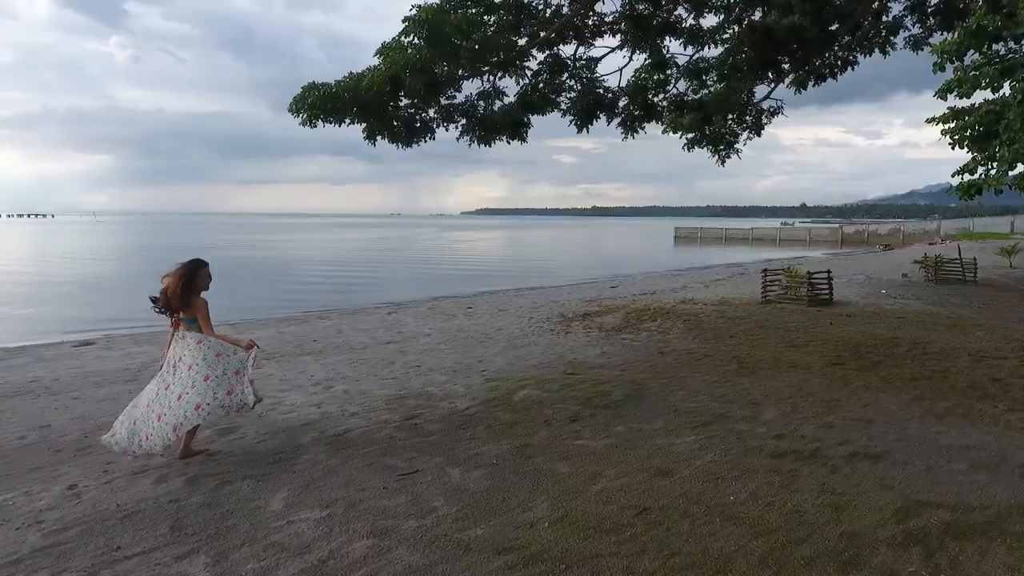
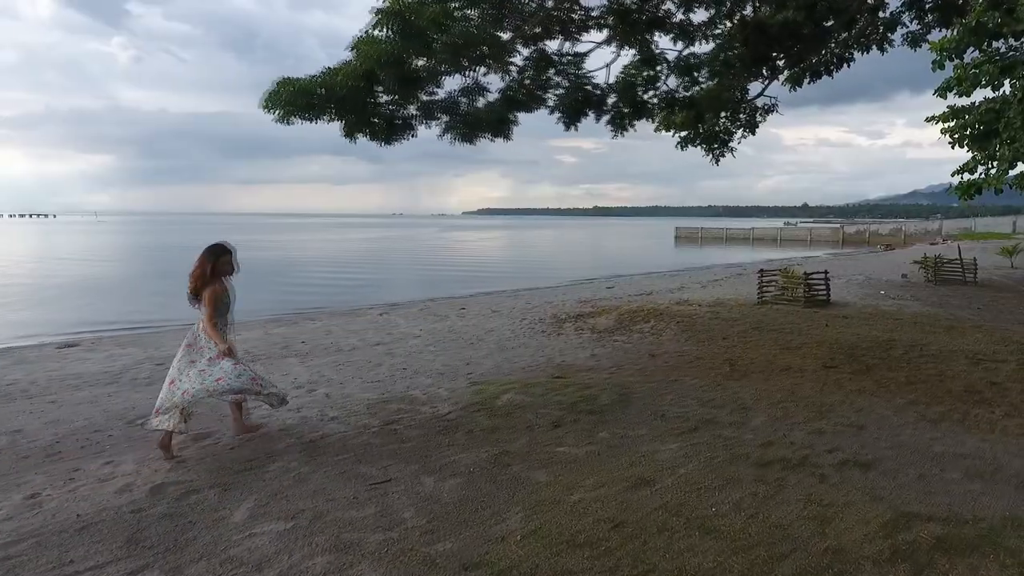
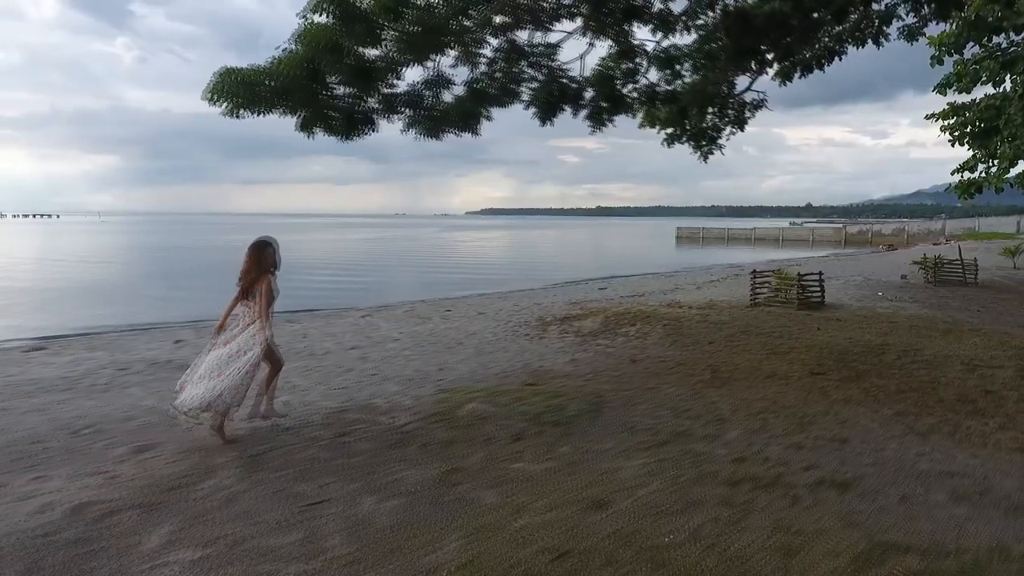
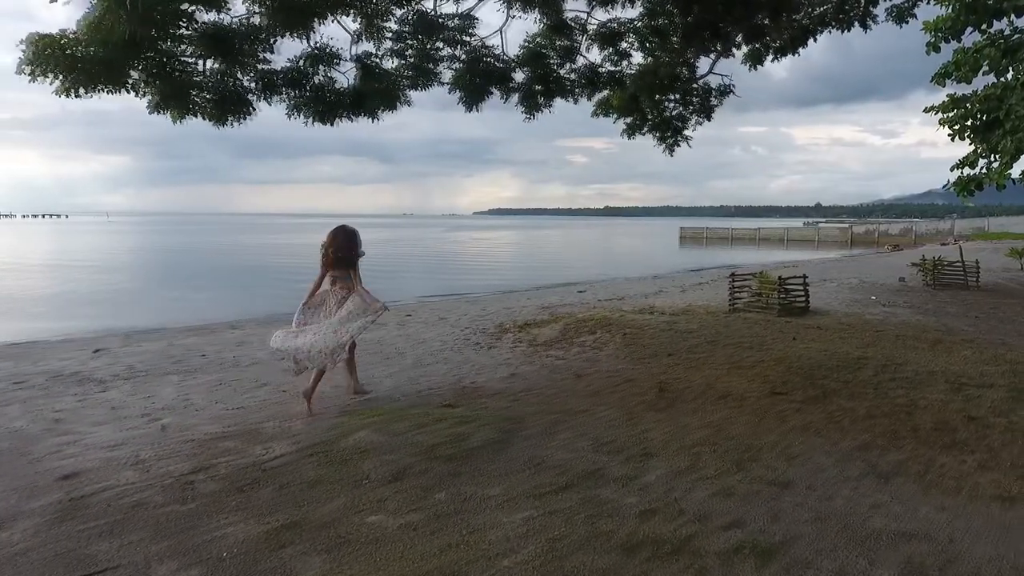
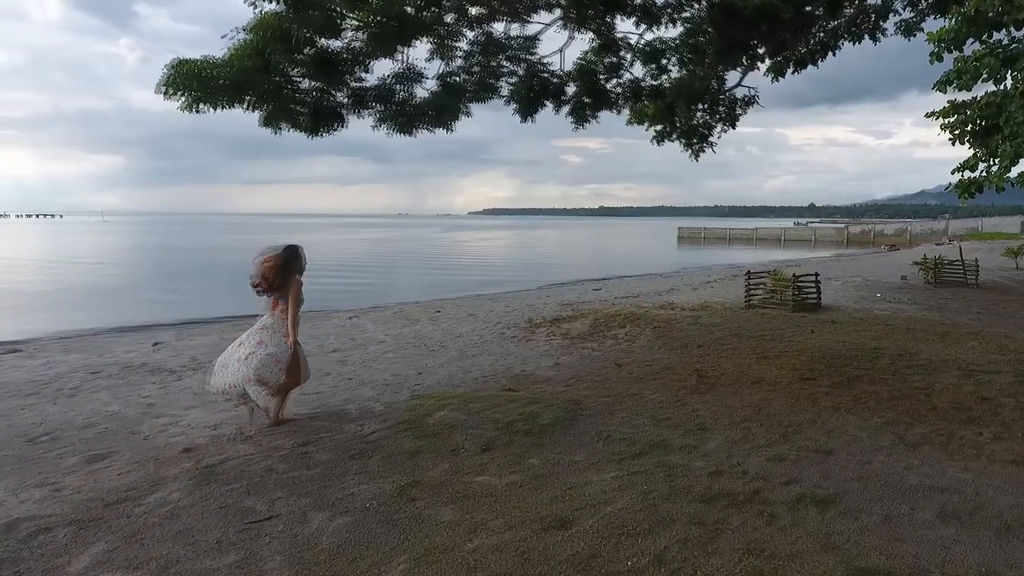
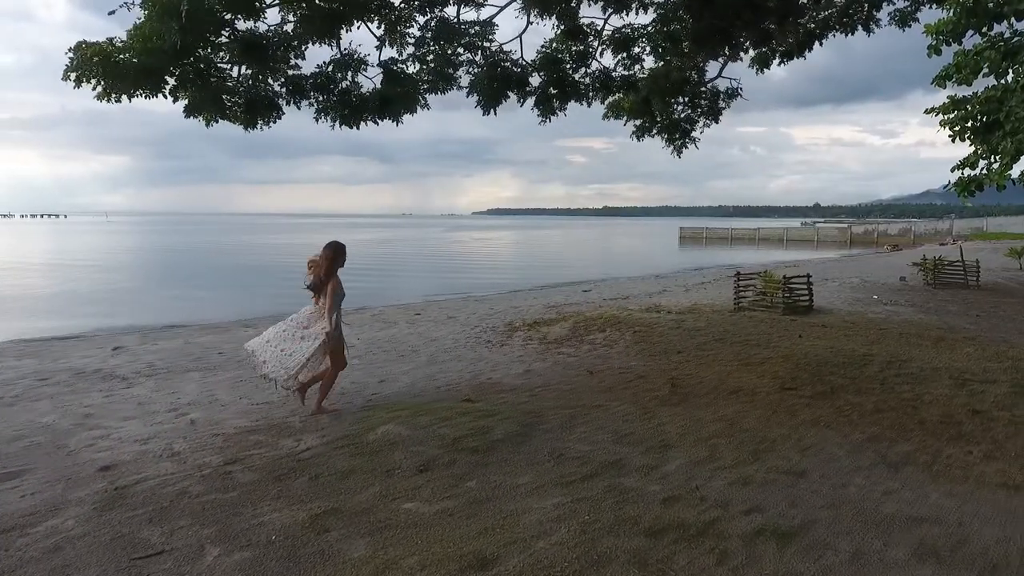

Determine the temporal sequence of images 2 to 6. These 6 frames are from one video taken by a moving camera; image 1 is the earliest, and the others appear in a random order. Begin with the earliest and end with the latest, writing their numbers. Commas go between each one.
2, 3, 5, 6, 4
